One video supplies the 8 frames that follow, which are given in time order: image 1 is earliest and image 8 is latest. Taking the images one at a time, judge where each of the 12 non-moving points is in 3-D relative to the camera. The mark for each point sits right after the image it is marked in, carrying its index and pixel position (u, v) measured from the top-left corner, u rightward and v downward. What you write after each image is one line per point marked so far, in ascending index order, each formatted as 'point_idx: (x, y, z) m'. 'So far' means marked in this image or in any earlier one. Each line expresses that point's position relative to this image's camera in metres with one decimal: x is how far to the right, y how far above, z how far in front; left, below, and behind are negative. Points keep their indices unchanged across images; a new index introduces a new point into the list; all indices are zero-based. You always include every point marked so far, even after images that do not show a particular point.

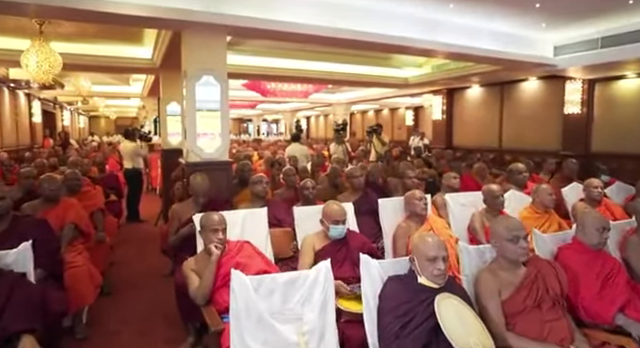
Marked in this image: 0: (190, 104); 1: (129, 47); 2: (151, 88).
0: (-1.2, +0.7, +3.7) m
1: (-3.0, +2.0, +6.2) m
2: (-3.9, +2.0, +9.1) m
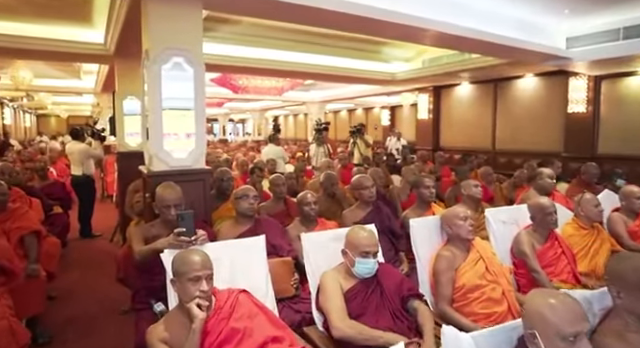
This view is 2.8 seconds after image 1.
0: (-1.2, +0.6, +2.8) m
1: (-3.2, +1.9, +5.2) m
2: (-4.4, +1.9, +8.0) m
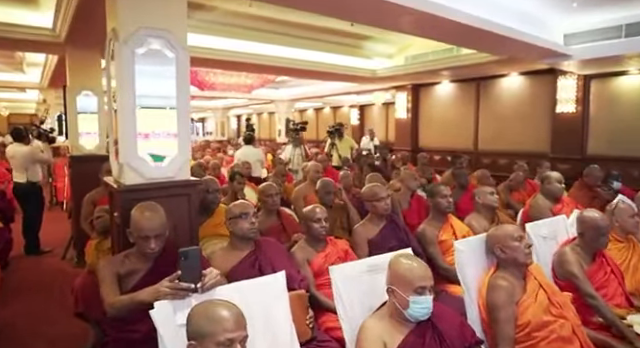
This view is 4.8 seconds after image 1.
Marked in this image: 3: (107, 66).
0: (-1.1, +0.5, +2.2) m
1: (-3.3, +1.8, +4.3) m
2: (-4.8, +1.8, +7.0) m
3: (-1.3, +0.7, +2.5) m
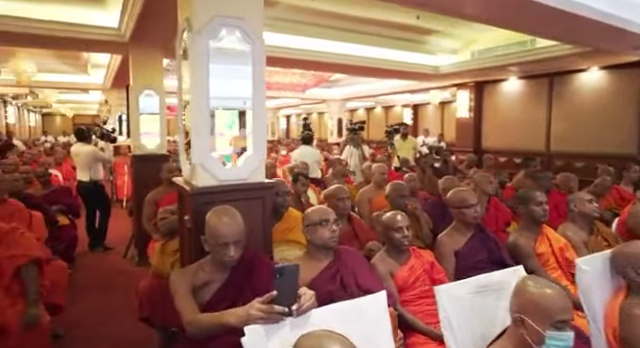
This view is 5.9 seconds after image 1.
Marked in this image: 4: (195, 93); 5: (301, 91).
0: (-0.6, +0.5, +2.1) m
1: (-2.6, +1.8, +4.4) m
2: (-3.8, +1.8, +7.2) m
3: (-0.8, +0.7, +2.4) m
4: (-0.7, +0.4, +2.1) m
5: (-0.5, +2.1, +9.9) m
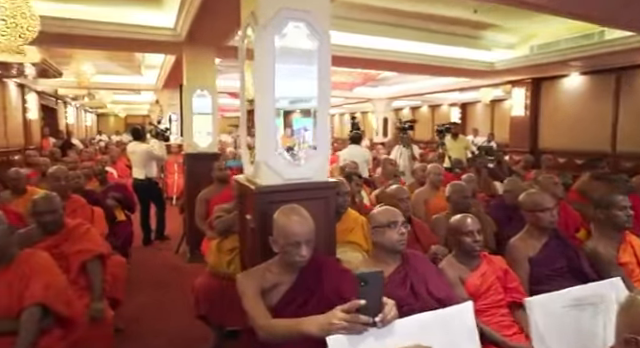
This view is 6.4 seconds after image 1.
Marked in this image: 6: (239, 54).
0: (-0.3, +0.5, +2.0) m
1: (-2.0, +1.9, +4.5) m
2: (-2.9, +1.8, +7.4) m
3: (-0.5, +0.7, +2.3) m
4: (-0.3, +0.4, +2.0) m
5: (+0.6, +2.1, +9.8) m
6: (-0.5, +0.7, +2.4) m
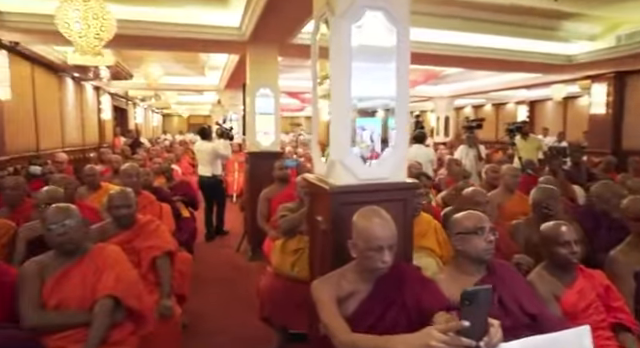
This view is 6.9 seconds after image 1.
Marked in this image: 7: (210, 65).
0: (+0.1, +0.5, +1.9) m
1: (-1.3, +1.9, +4.6) m
2: (-1.8, +1.9, +7.6) m
3: (0.0, +0.7, +2.3) m
4: (+0.1, +0.4, +1.9) m
5: (+2.0, +2.1, +9.5) m
6: (-0.1, +0.7, +2.3) m
7: (-2.3, +2.2, +8.0) m
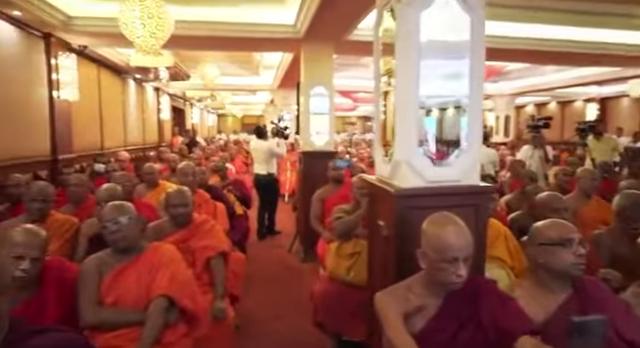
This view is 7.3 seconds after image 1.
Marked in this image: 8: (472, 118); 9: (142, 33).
0: (+0.4, +0.5, +1.7) m
1: (-0.6, +1.9, +4.6) m
2: (-0.8, +1.9, +7.7) m
3: (+0.3, +0.7, +2.1) m
4: (+0.4, +0.4, +1.8) m
5: (+3.2, +2.0, +9.1) m
6: (+0.3, +0.7, +2.1) m
7: (-1.2, +2.2, +8.1) m
8: (+0.7, +0.3, +1.8) m
9: (-1.6, +1.2, +3.5) m
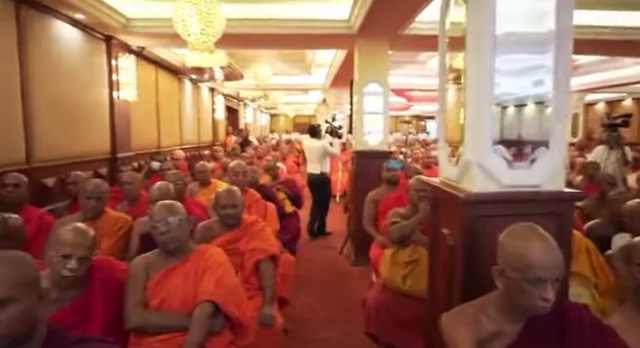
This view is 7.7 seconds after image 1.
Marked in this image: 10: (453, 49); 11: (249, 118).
0: (+0.6, +0.5, +1.5) m
1: (0.0, +1.9, +4.5) m
2: (+0.2, +1.9, +7.6) m
3: (+0.6, +0.7, +1.9) m
4: (+0.6, +0.4, +1.6) m
5: (+4.4, +2.0, +8.5) m
6: (+0.6, +0.7, +2.0) m
7: (-0.1, +2.2, +8.1) m
8: (+0.9, +0.2, +1.6) m
9: (-1.1, +1.3, +3.5) m
10: (+0.6, +0.6, +1.8) m
11: (-2.9, +2.2, +15.9) m
